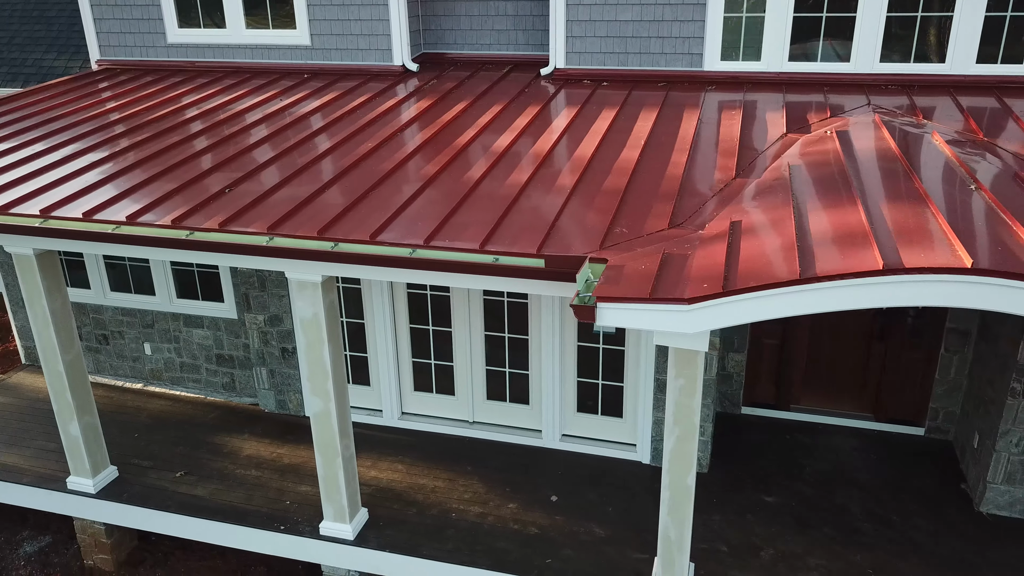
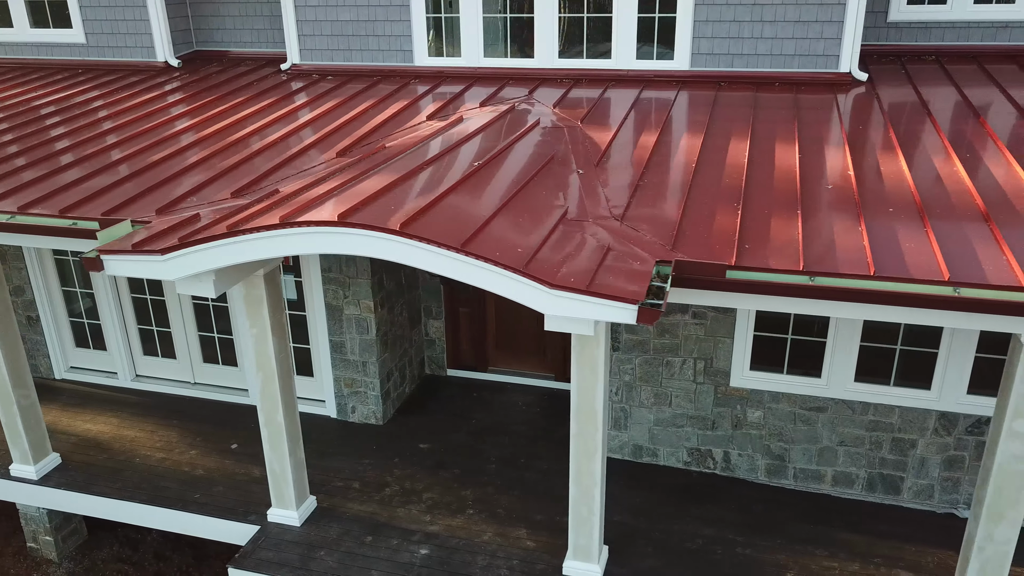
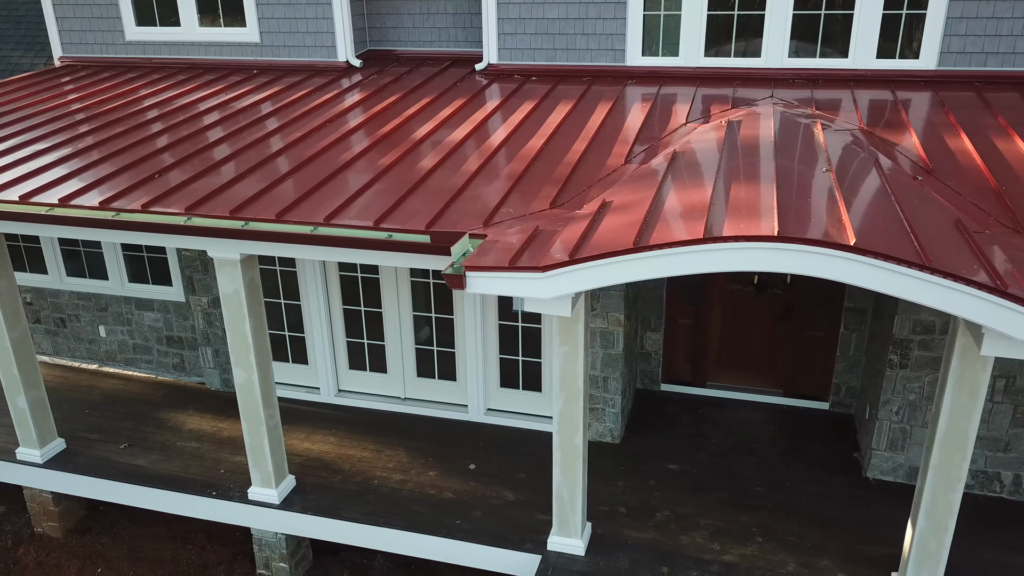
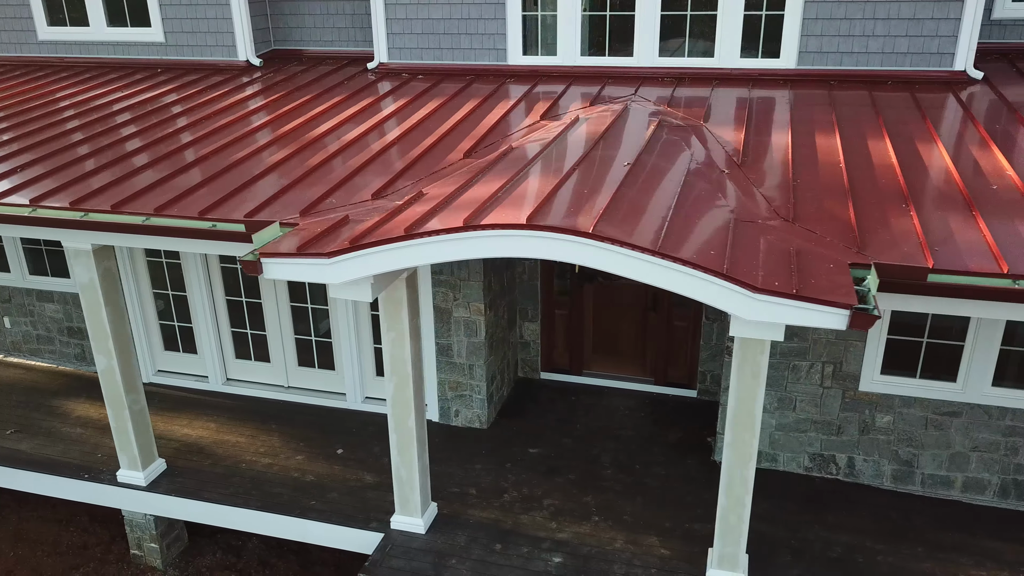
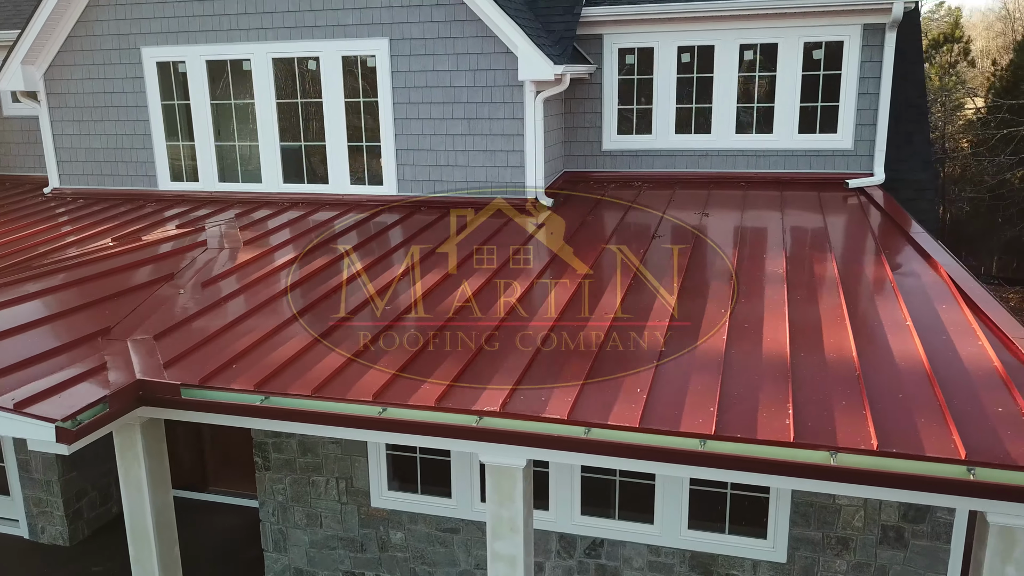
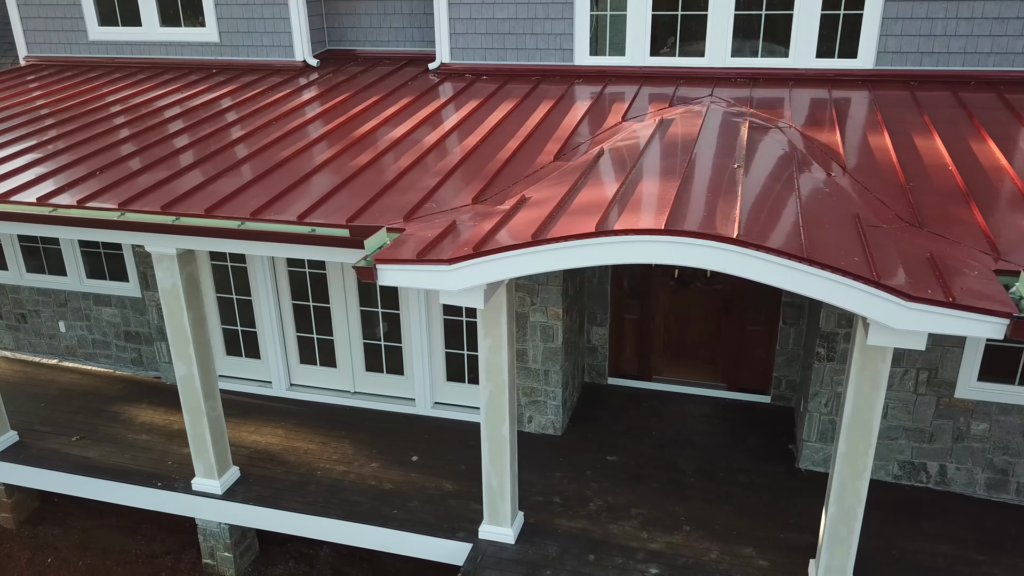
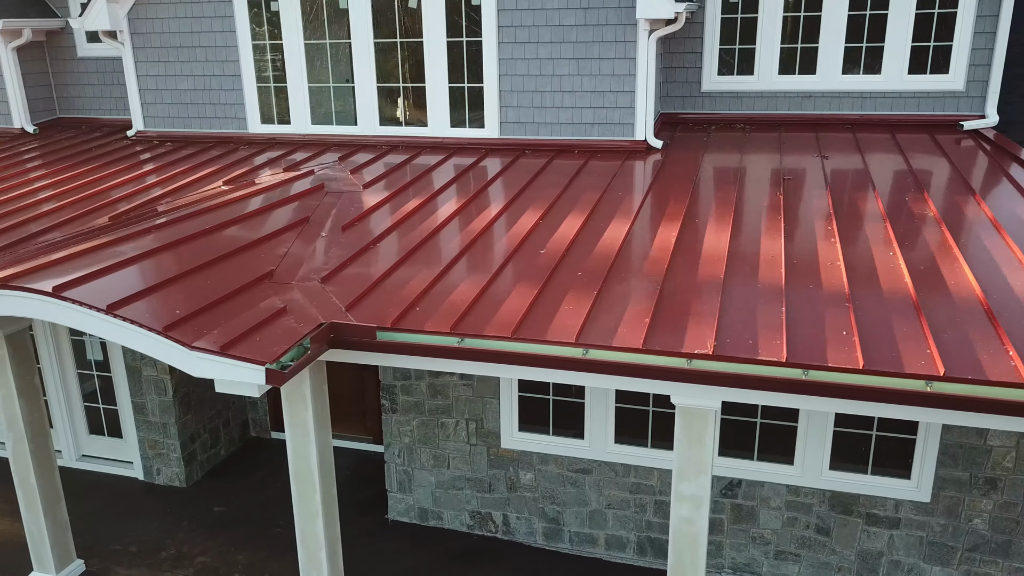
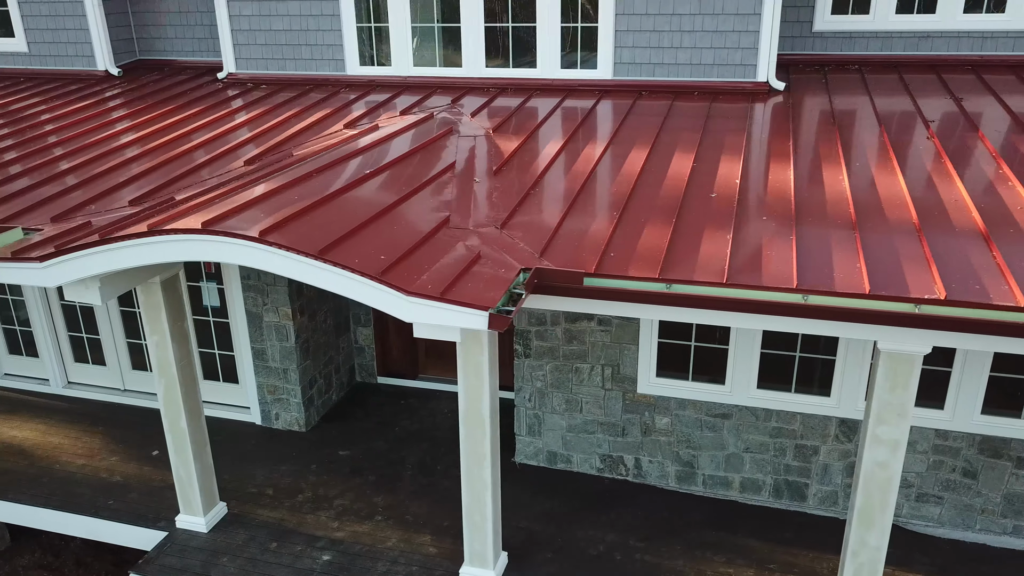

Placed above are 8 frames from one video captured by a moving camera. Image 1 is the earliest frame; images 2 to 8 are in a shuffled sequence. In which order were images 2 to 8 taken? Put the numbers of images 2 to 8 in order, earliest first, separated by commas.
3, 6, 4, 2, 8, 7, 5
